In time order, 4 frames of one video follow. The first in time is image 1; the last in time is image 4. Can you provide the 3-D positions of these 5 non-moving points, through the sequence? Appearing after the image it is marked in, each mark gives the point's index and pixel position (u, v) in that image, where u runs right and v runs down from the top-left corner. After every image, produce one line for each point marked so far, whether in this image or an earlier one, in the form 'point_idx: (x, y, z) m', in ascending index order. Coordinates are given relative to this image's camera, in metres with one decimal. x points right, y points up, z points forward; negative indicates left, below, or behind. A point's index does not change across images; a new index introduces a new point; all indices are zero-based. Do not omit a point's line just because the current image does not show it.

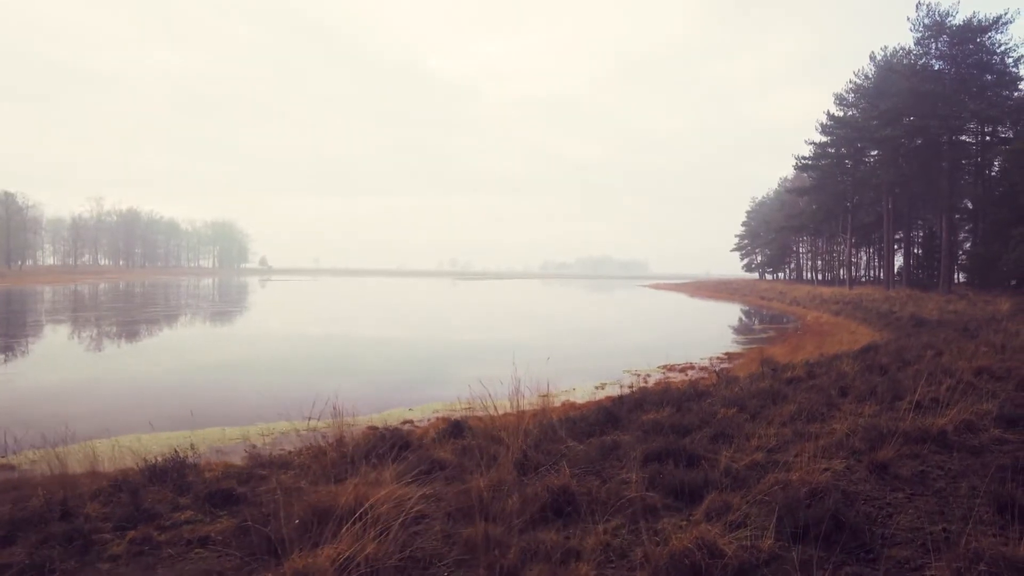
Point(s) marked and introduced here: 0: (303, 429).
0: (-3.2, -2.2, +9.2) m
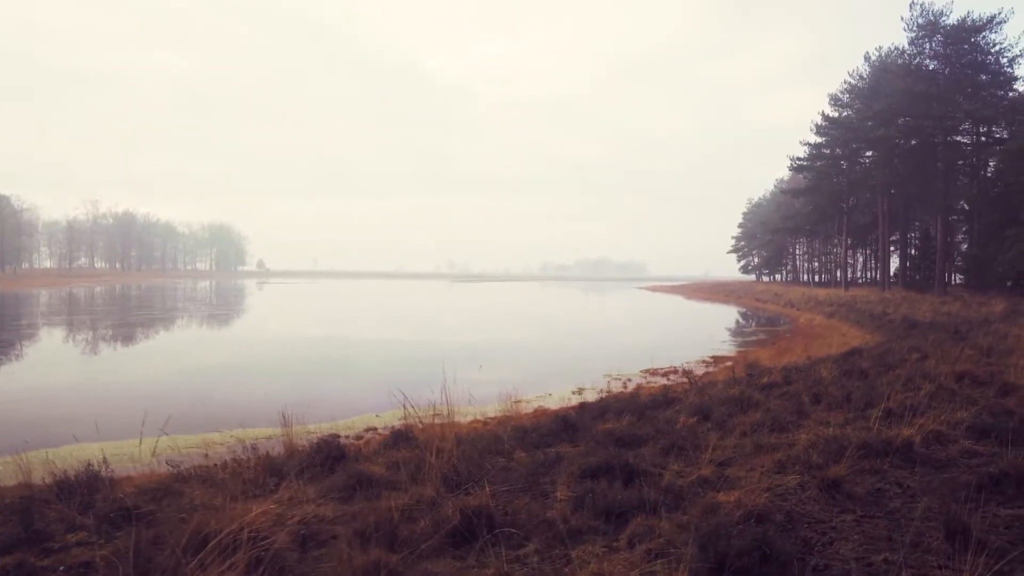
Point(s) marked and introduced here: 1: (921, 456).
0: (-3.8, -2.2, +8.7) m
1: (+3.8, -1.6, +5.4) m
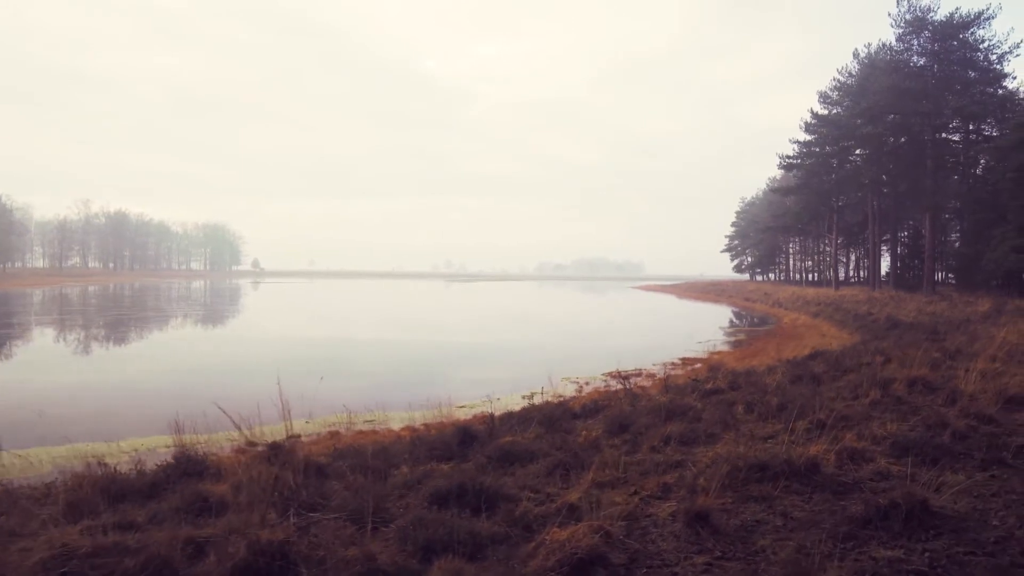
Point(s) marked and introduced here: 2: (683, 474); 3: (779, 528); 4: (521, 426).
0: (-5.0, -2.2, +8.1) m
1: (+2.5, -1.5, +4.7) m
2: (+1.5, -1.6, +5.0) m
3: (+1.8, -1.6, +3.8) m
4: (+0.1, -1.8, +7.6) m
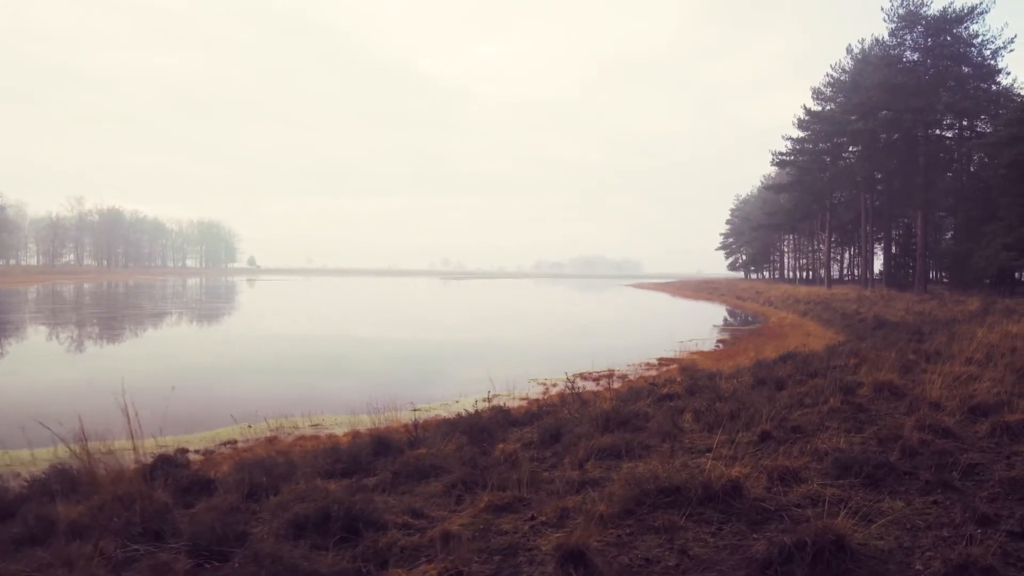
0: (-5.9, -2.2, +7.5) m
1: (+1.6, -1.5, +4.1) m
2: (+0.6, -1.6, +4.4) m
3: (+0.9, -1.6, +3.3) m
4: (-0.8, -1.8, +7.1) m
